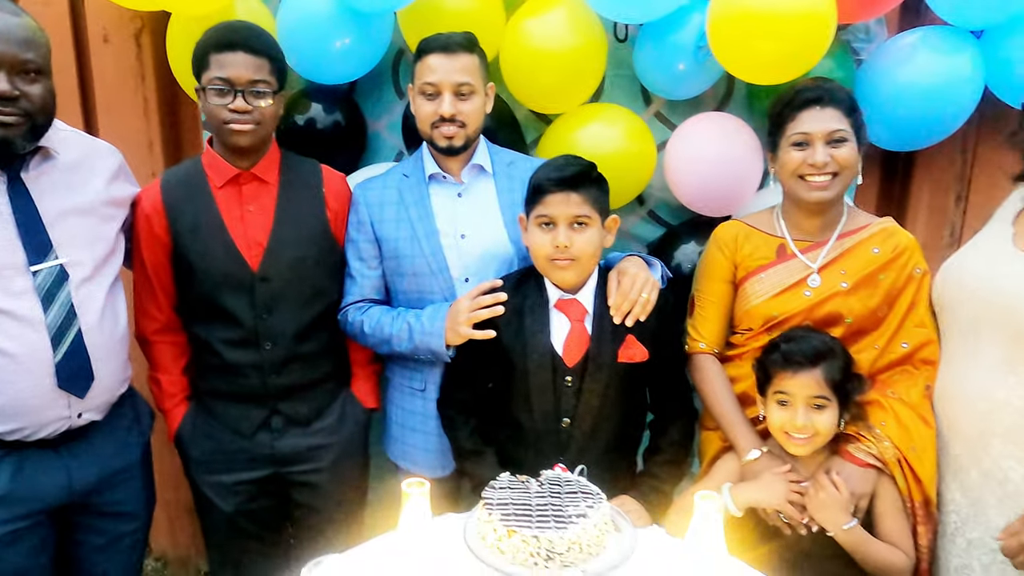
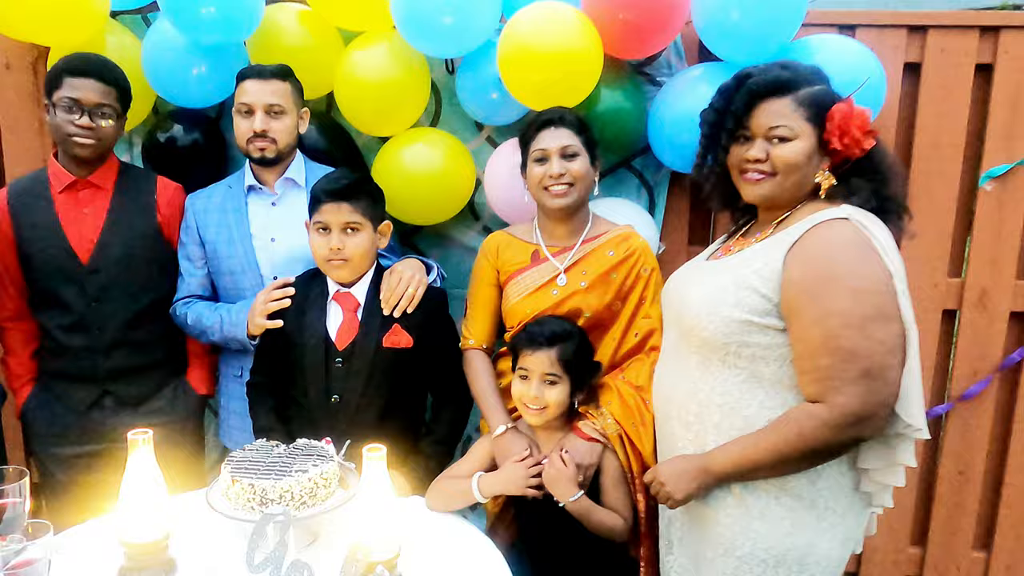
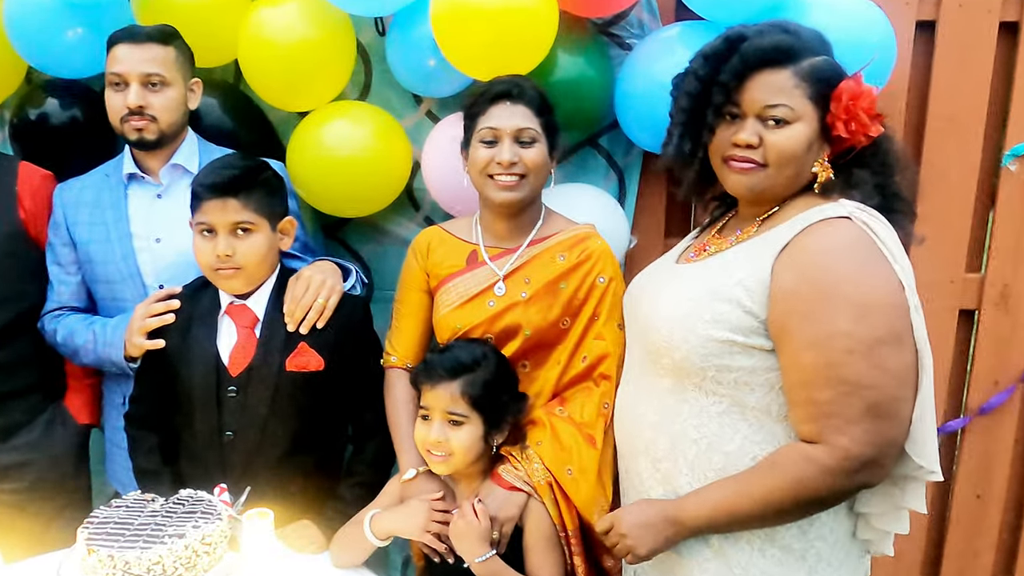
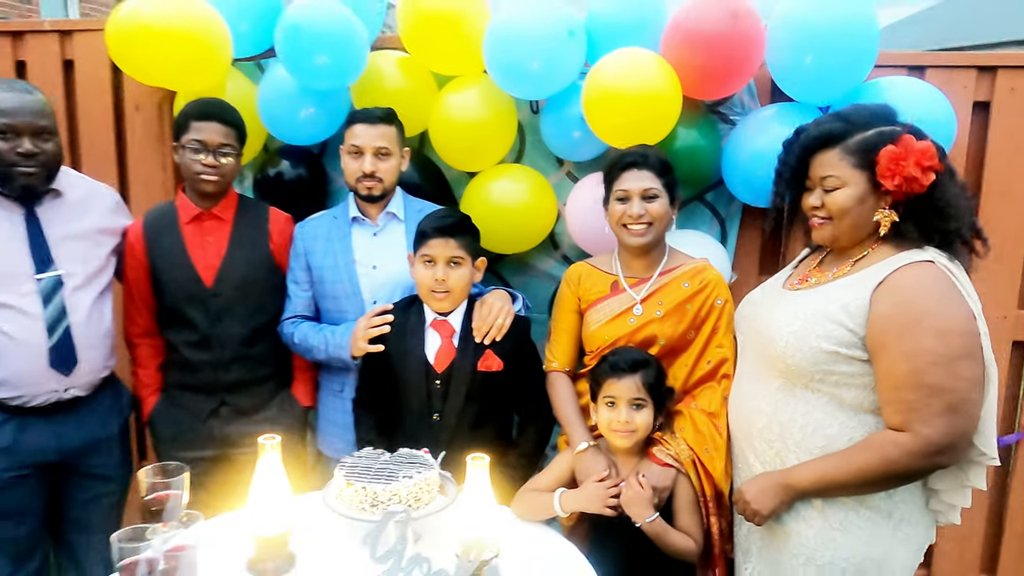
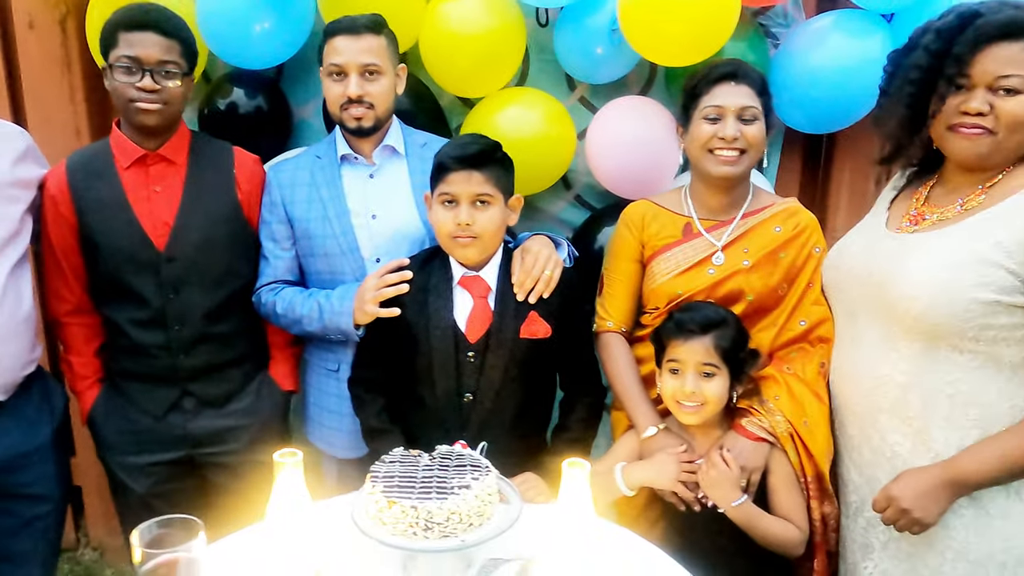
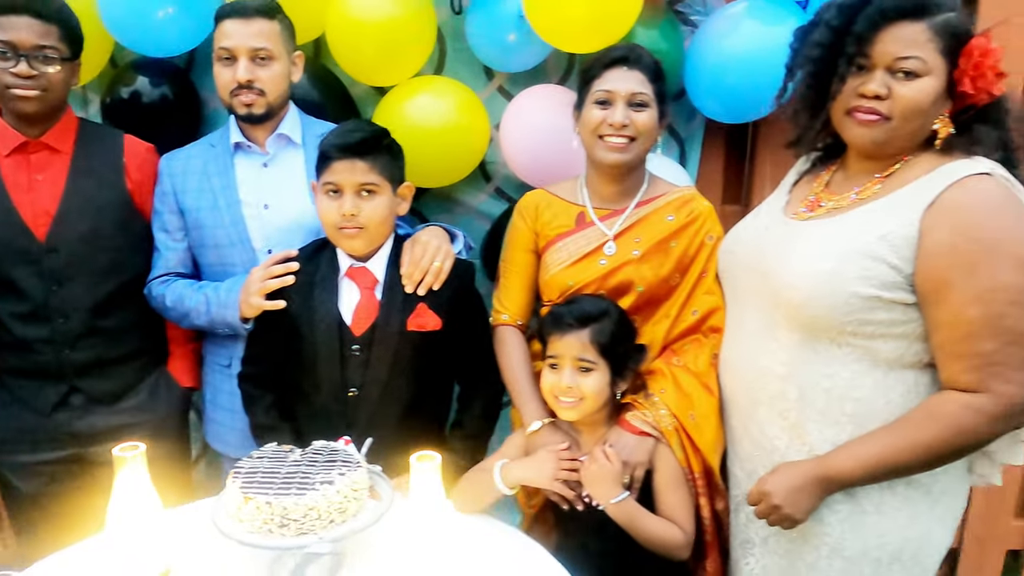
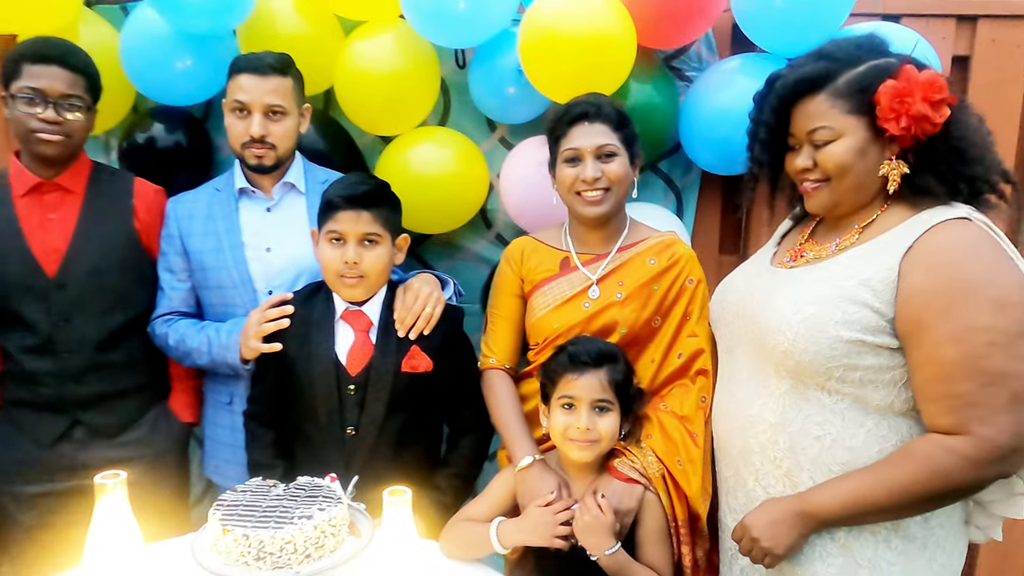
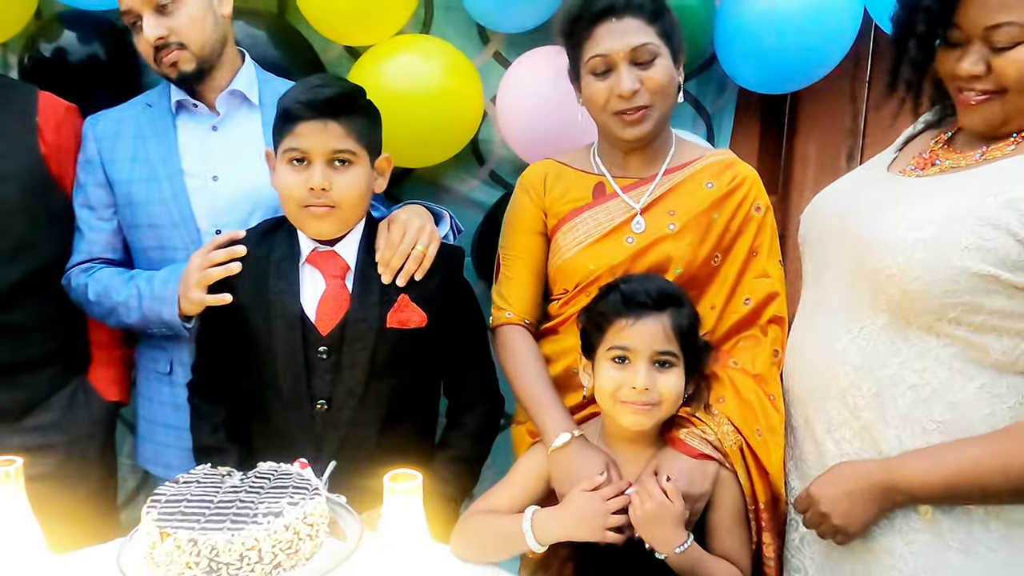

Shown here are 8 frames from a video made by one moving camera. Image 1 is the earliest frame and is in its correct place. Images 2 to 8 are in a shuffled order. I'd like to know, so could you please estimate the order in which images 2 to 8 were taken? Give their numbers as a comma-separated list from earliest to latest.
5, 6, 3, 2, 8, 7, 4
